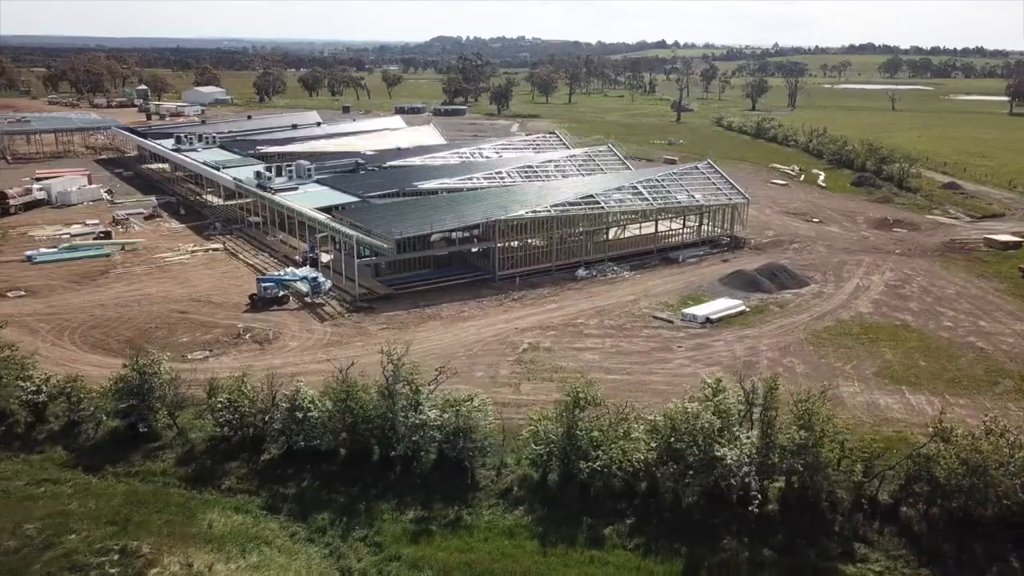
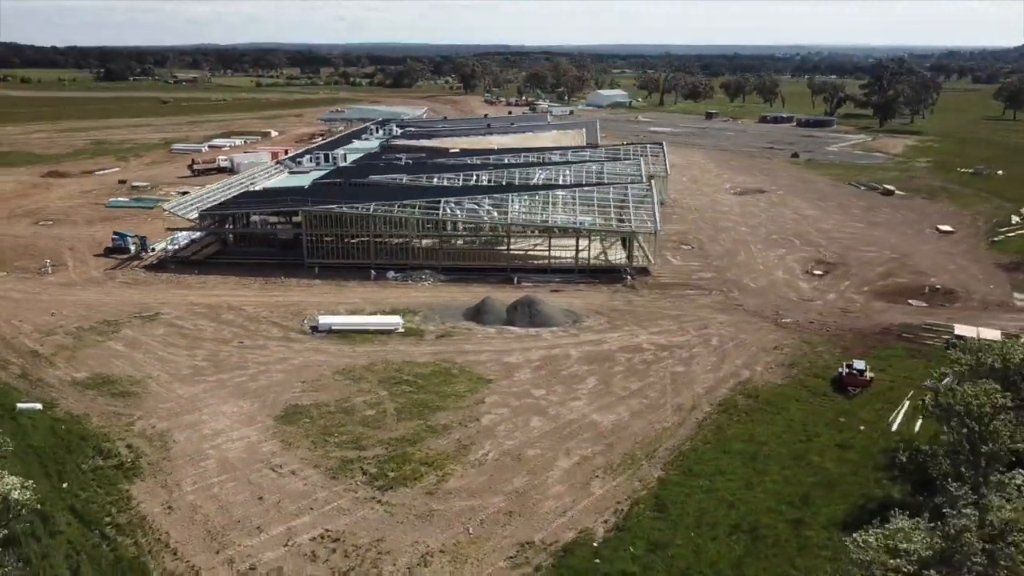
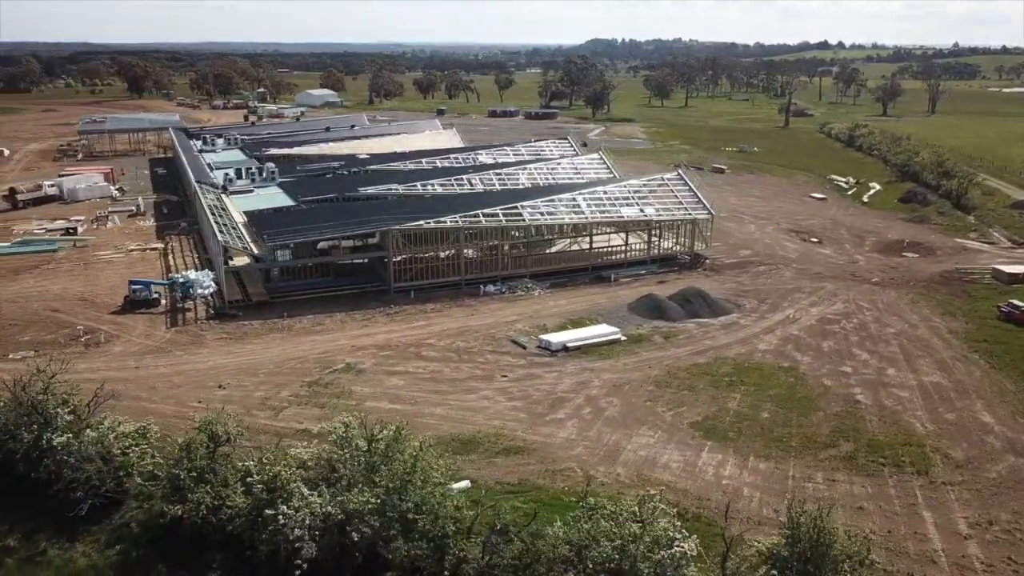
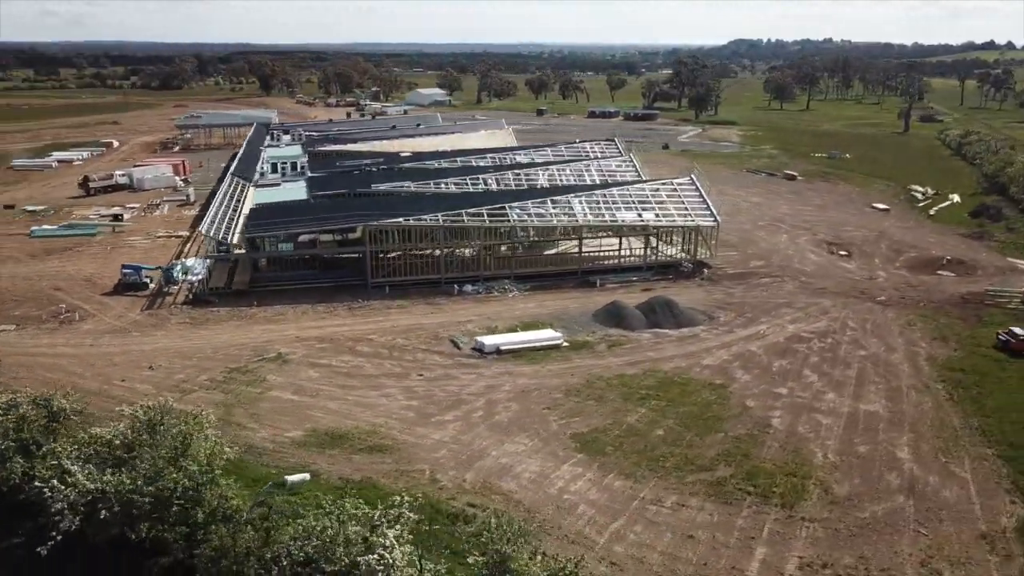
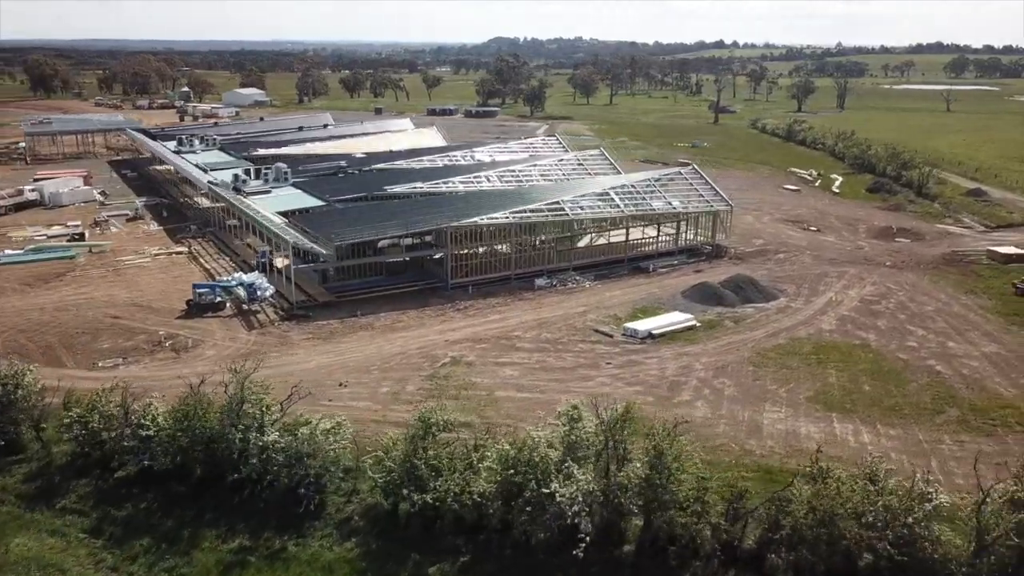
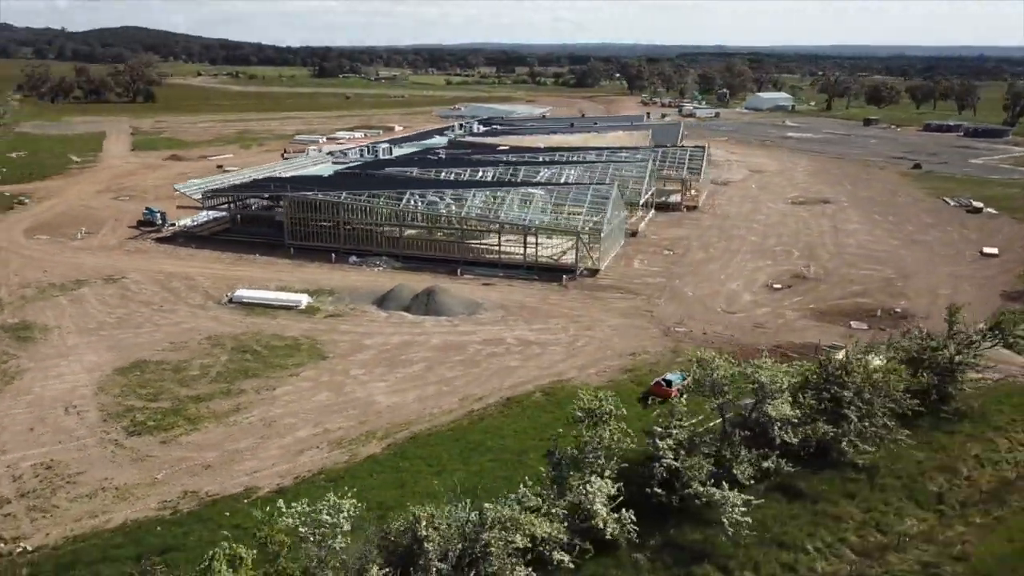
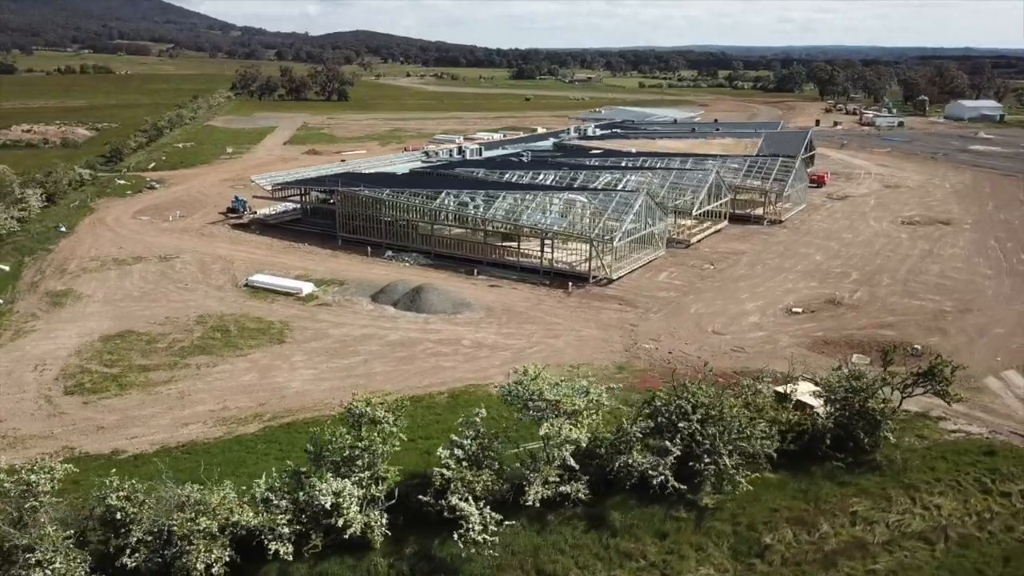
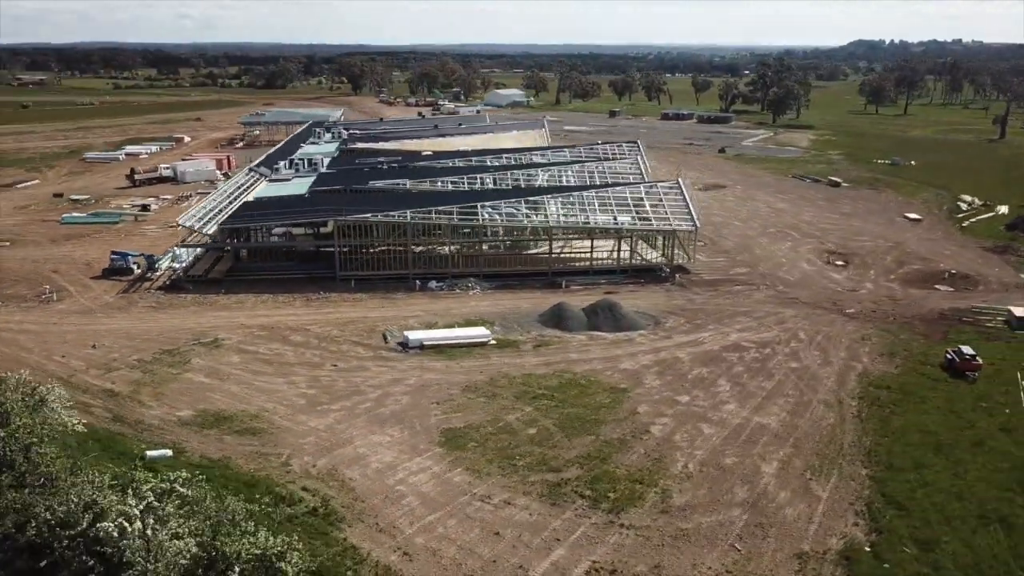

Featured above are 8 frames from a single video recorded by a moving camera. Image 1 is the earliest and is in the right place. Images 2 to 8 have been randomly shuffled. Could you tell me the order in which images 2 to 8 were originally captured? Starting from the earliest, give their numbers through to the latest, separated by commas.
5, 3, 4, 8, 2, 6, 7
